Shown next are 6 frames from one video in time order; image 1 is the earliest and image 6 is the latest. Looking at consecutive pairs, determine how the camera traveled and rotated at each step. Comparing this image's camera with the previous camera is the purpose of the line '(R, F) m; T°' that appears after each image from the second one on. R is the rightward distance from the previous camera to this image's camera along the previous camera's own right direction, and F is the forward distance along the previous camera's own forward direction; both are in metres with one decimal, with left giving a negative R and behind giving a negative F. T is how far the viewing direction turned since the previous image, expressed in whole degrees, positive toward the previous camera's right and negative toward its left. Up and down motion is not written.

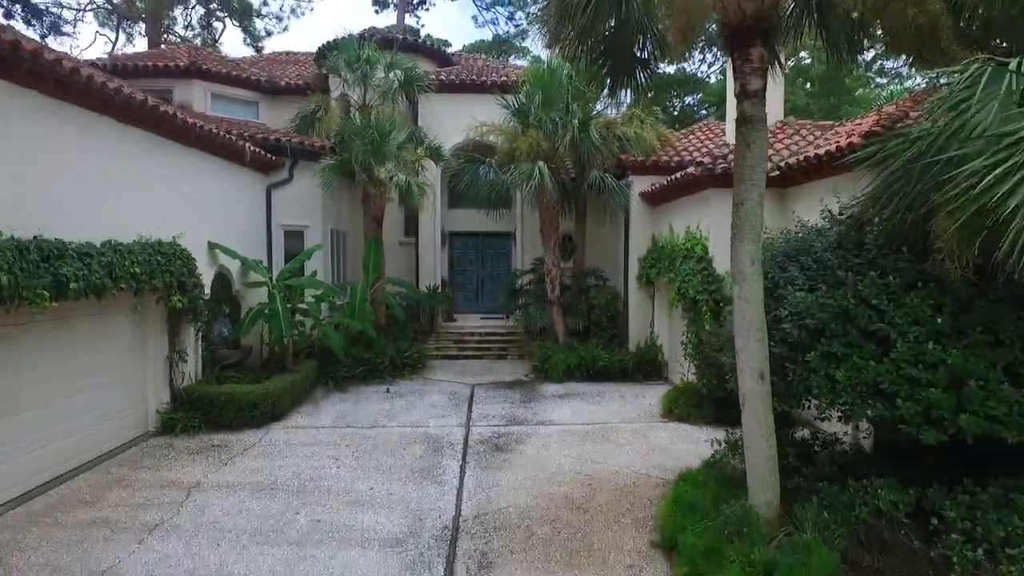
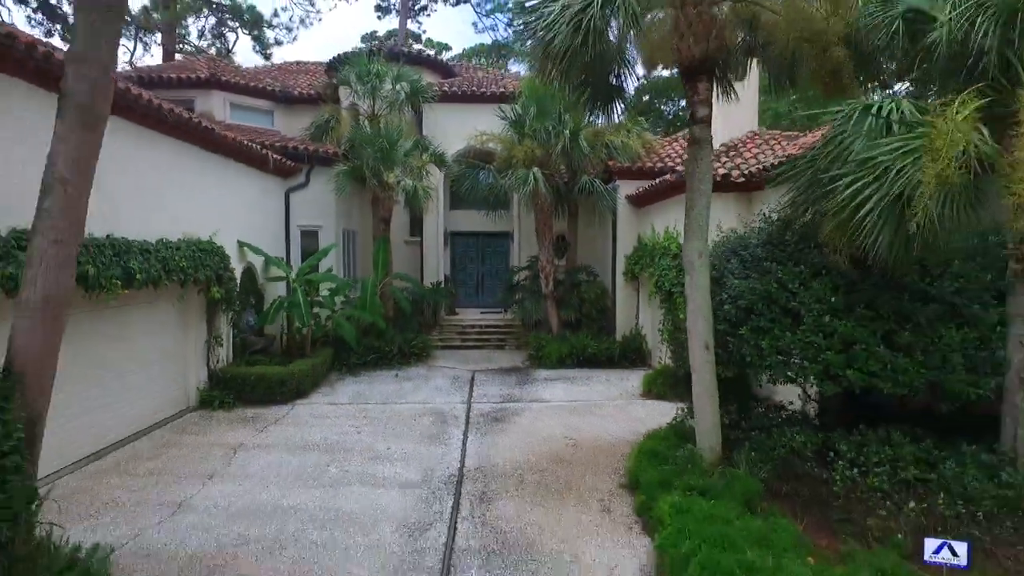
(0.0, -1.2) m; 0°
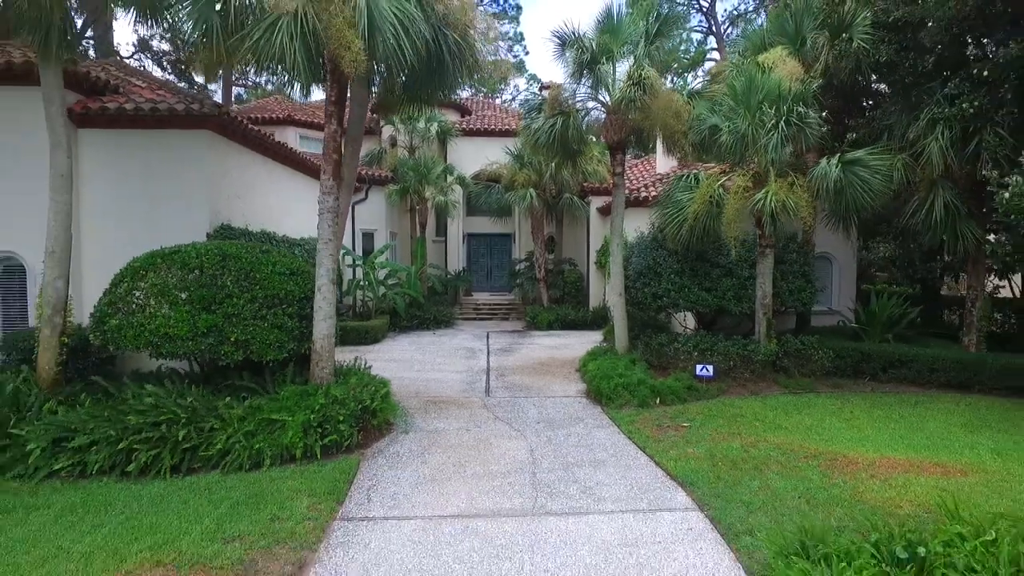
(-0.1, -5.4) m; 0°
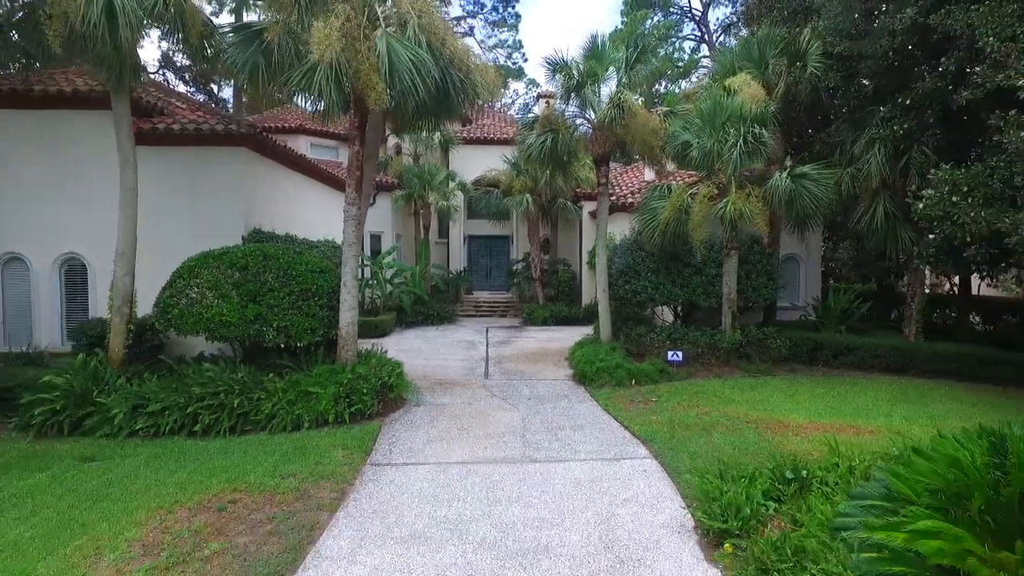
(+0.1, -1.4) m; 0°
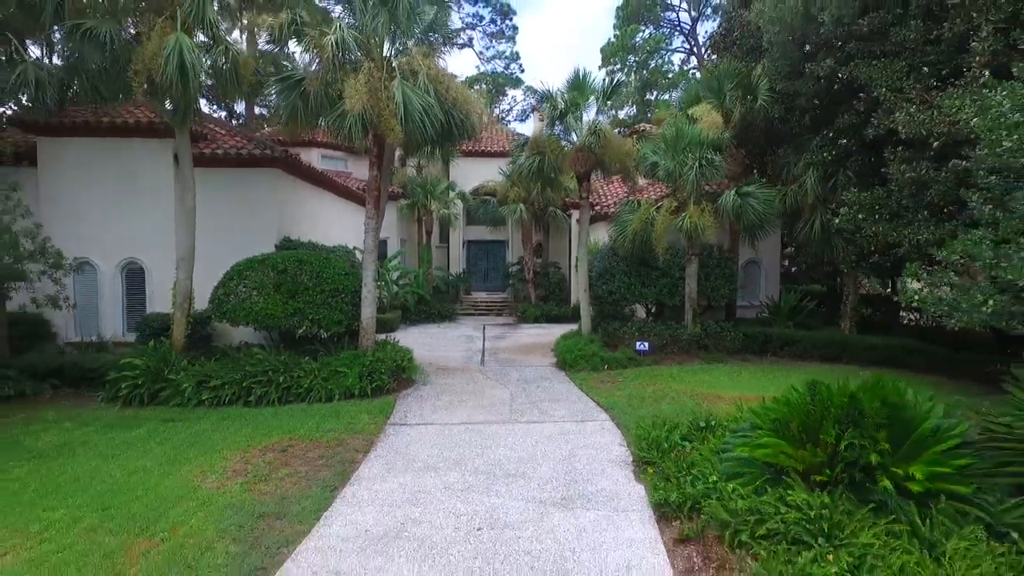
(+0.1, -1.9) m; 0°
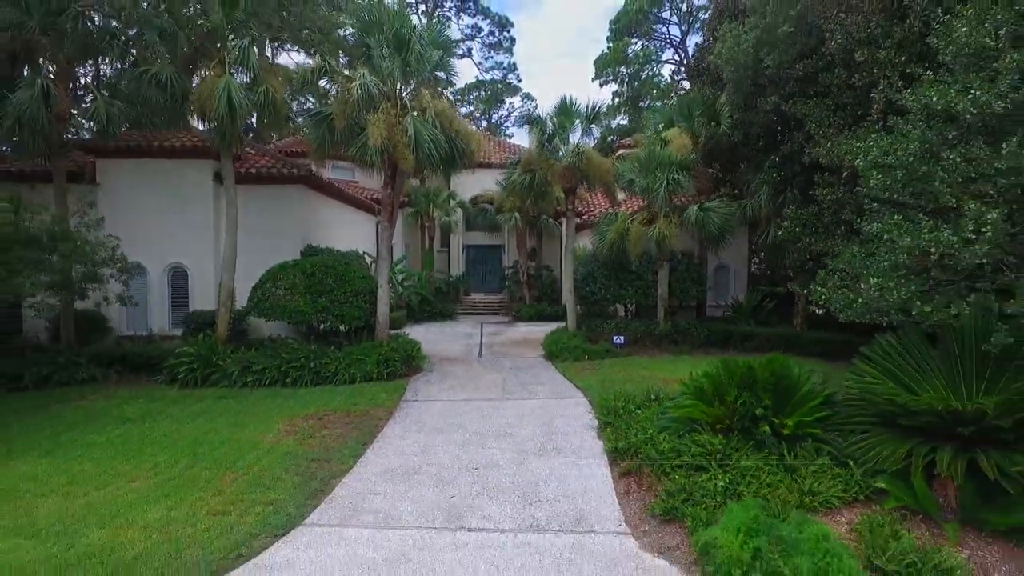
(+0.1, -1.9) m; 0°
